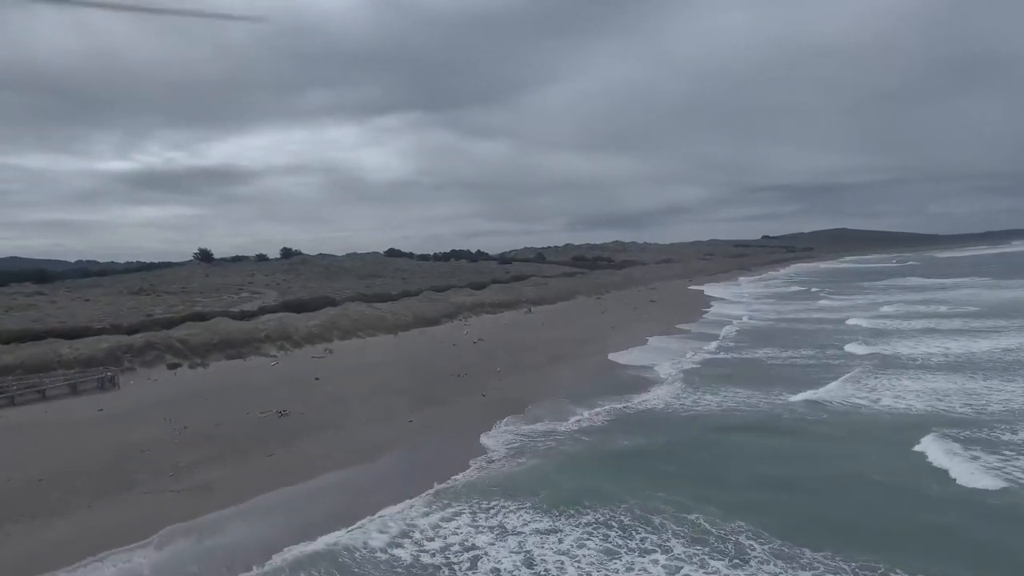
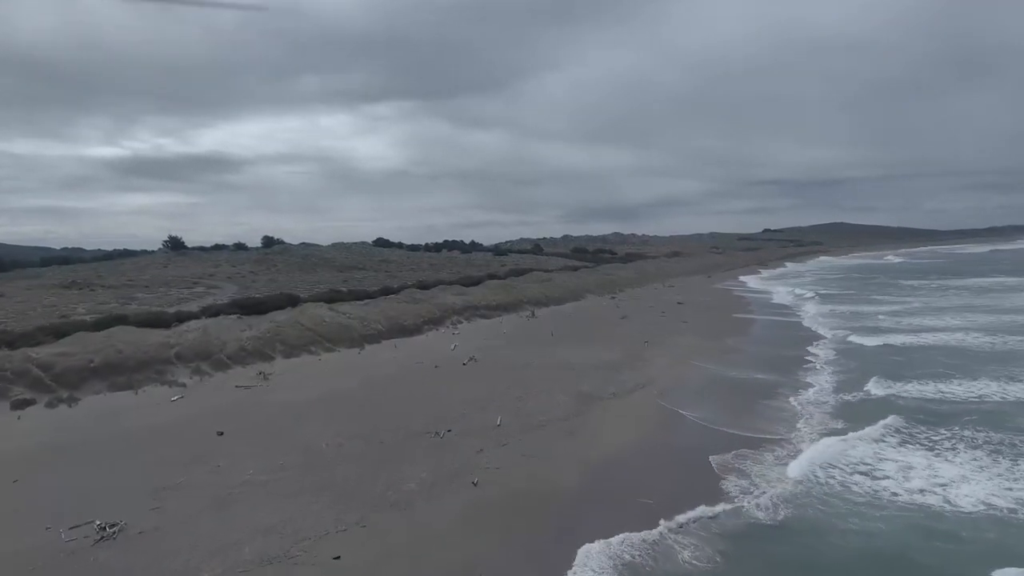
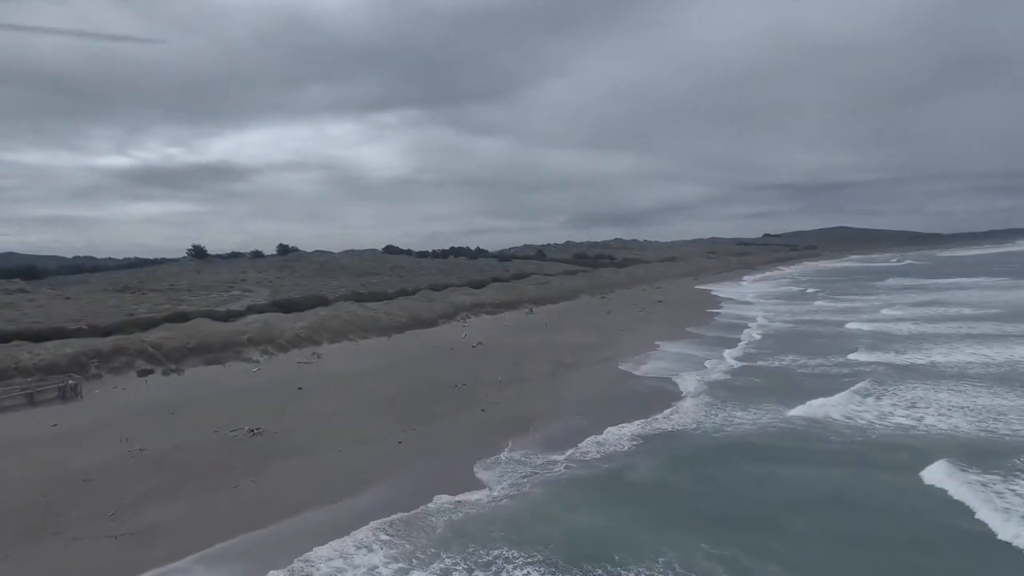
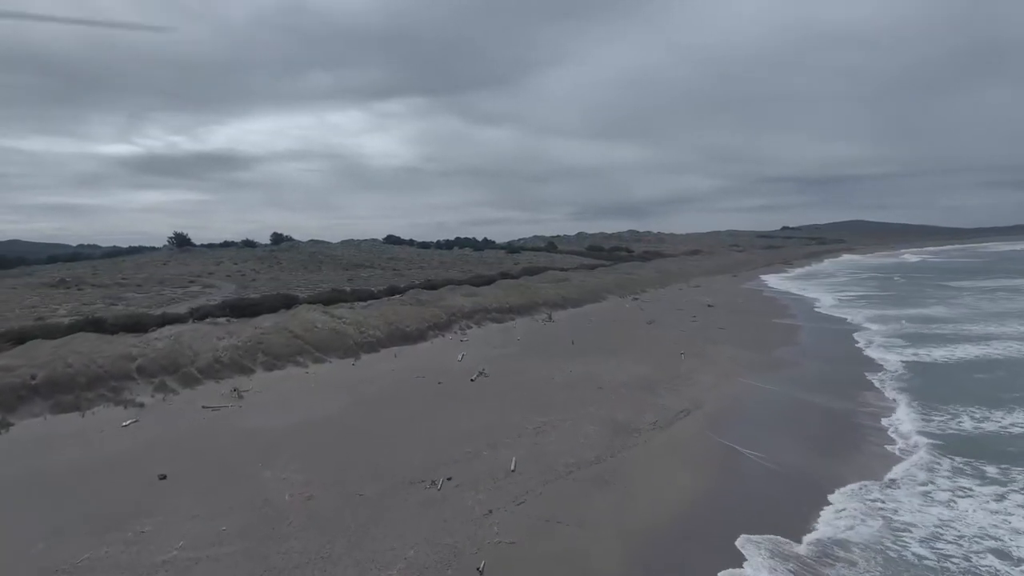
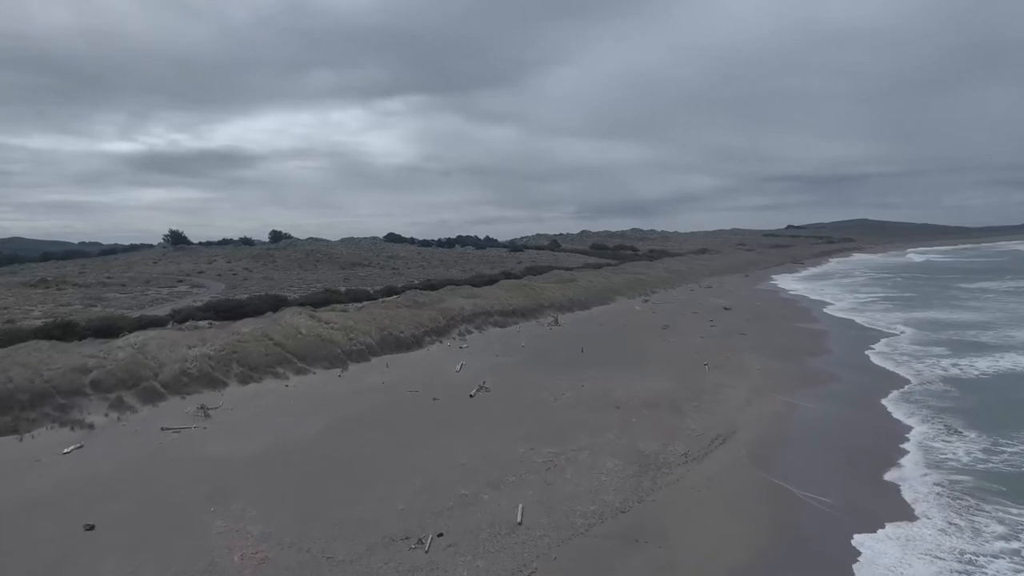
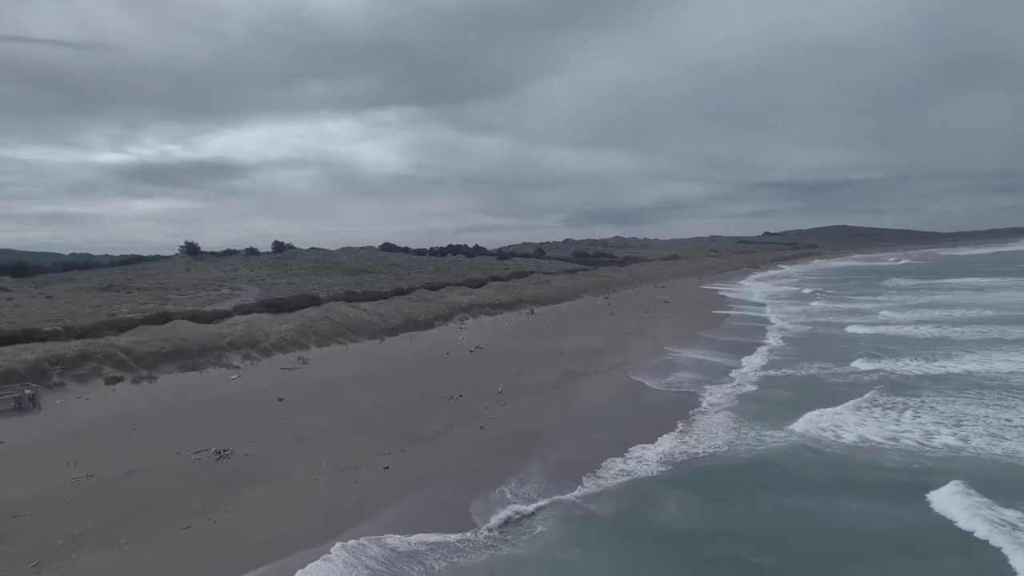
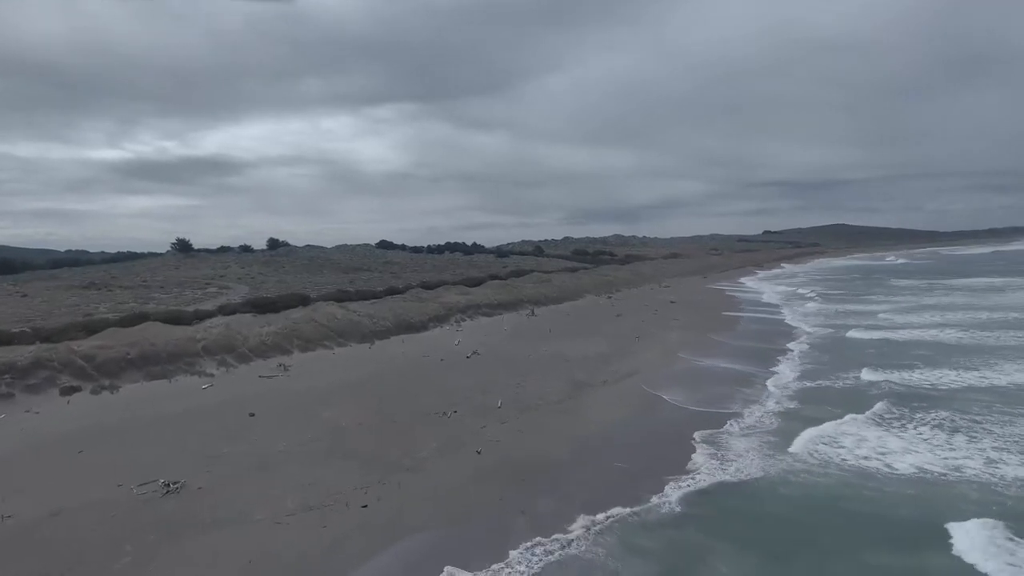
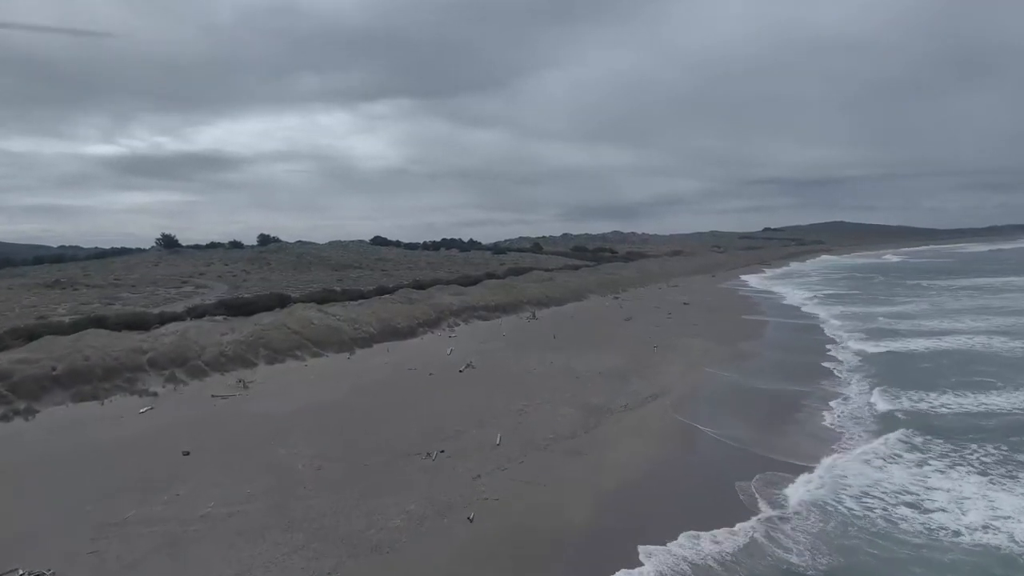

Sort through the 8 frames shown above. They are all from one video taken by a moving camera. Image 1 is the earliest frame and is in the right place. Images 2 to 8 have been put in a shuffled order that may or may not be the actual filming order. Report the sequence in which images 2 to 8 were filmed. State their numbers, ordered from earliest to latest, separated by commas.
3, 6, 7, 2, 8, 4, 5
